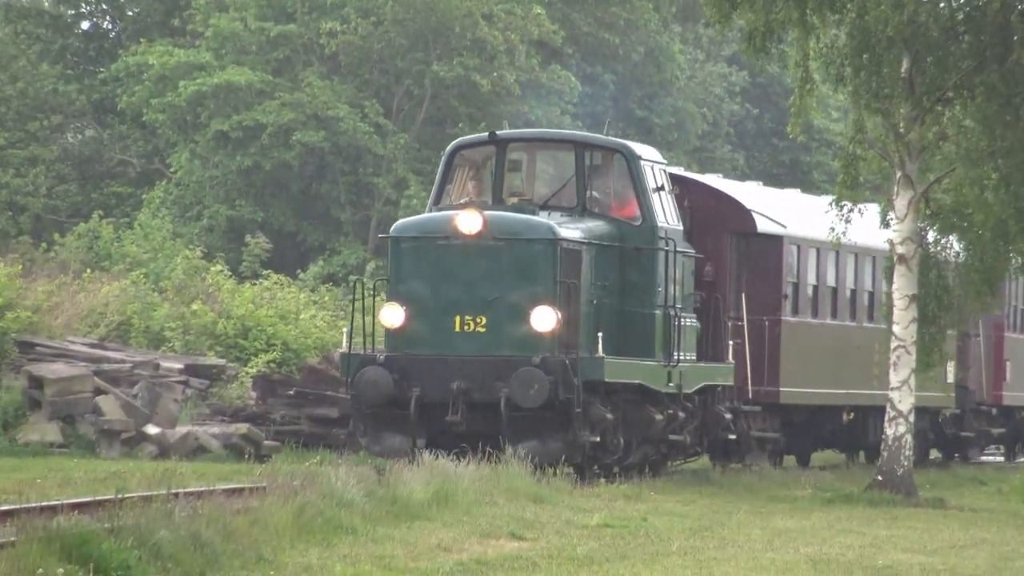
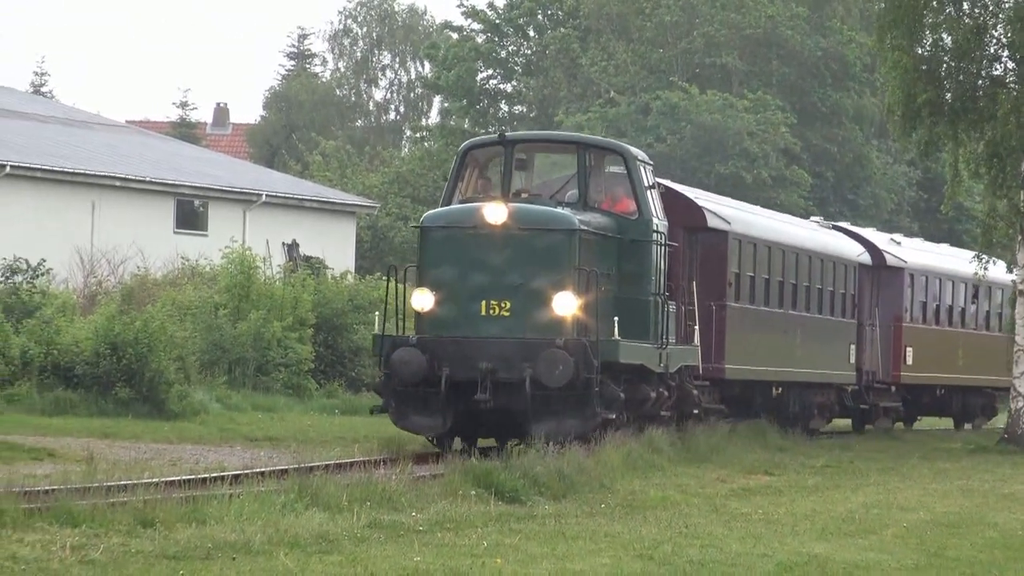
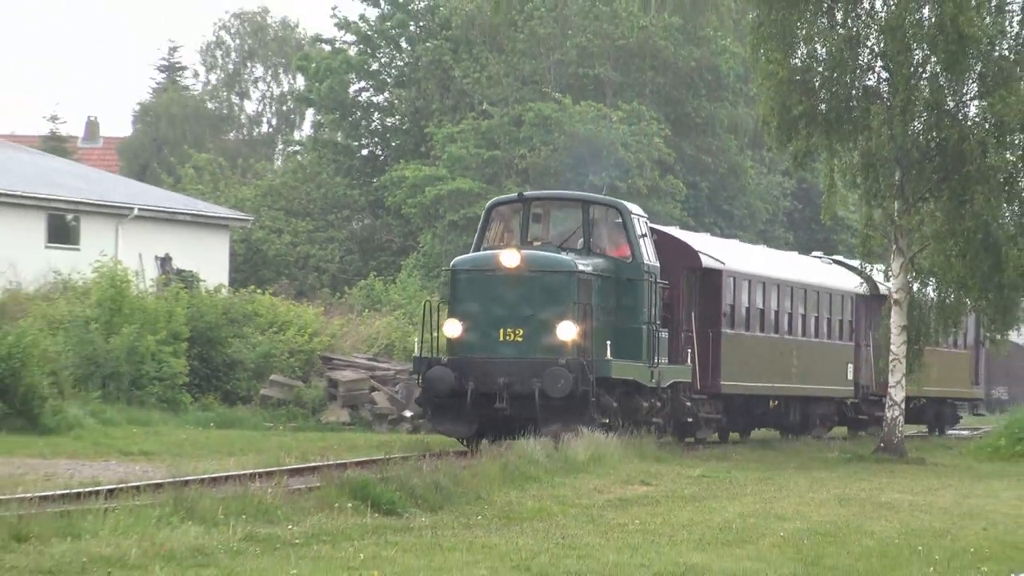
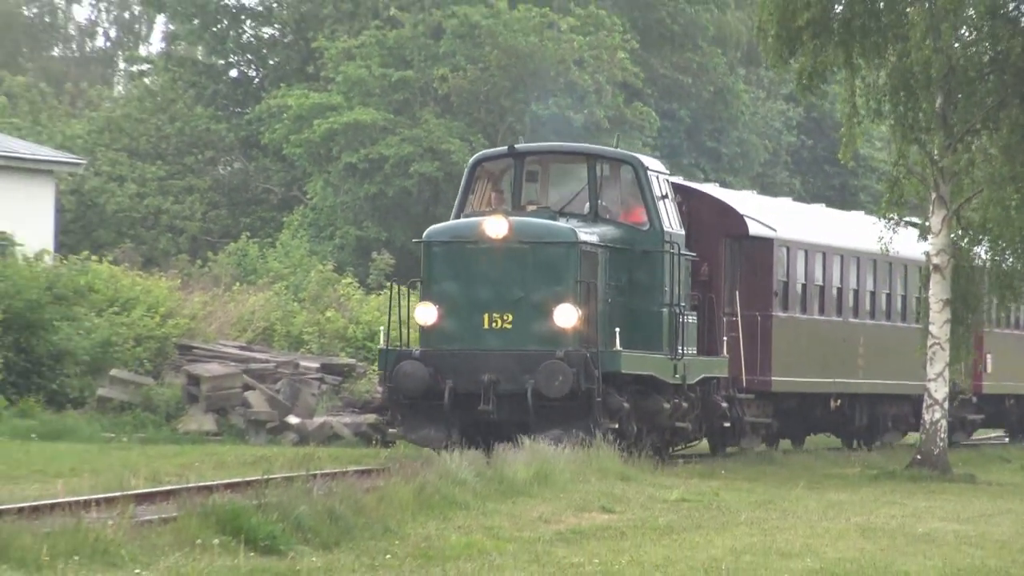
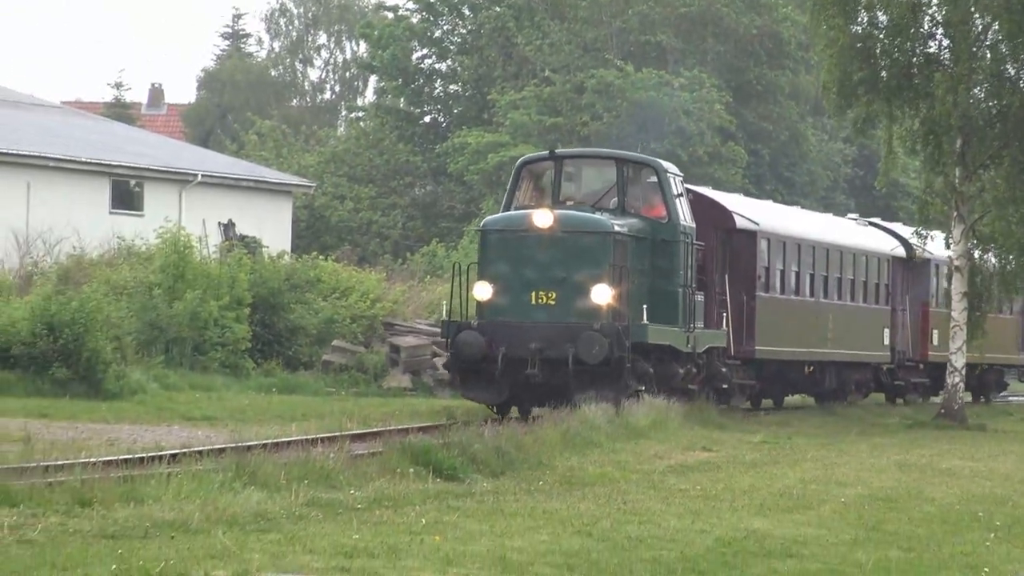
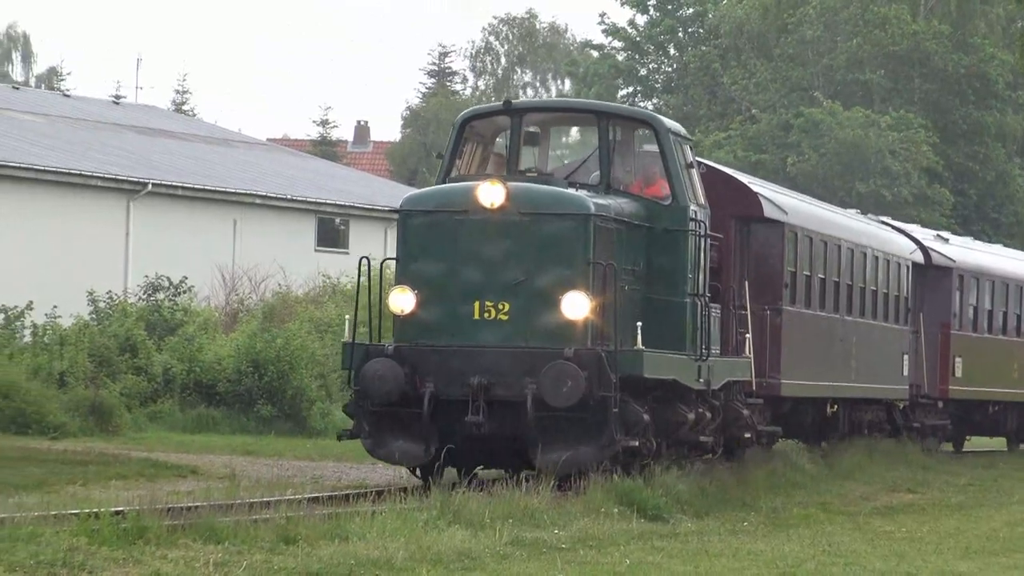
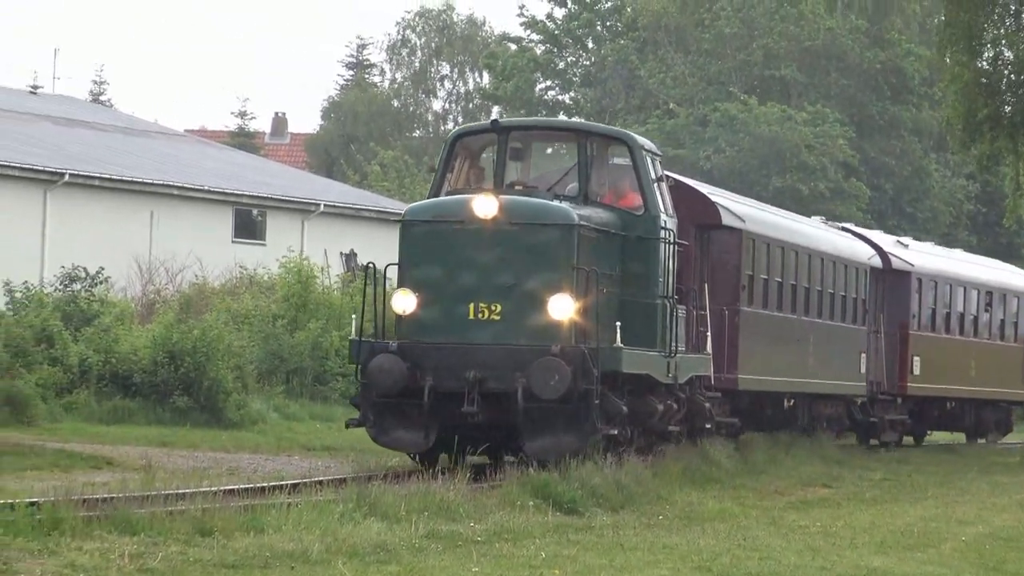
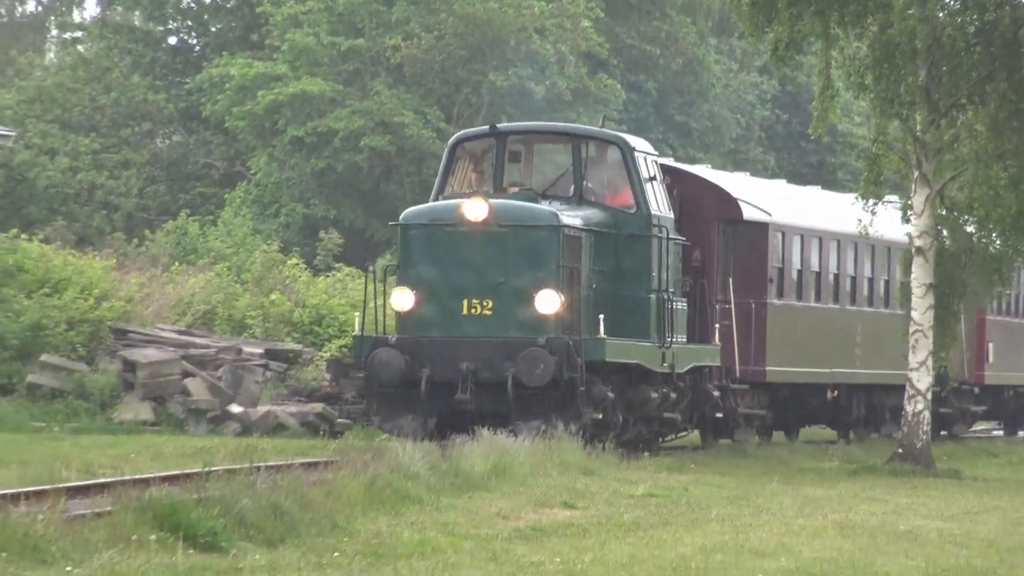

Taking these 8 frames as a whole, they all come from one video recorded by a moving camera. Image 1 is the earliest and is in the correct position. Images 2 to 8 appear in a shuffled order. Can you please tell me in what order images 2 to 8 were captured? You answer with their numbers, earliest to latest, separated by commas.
8, 4, 3, 5, 2, 7, 6
